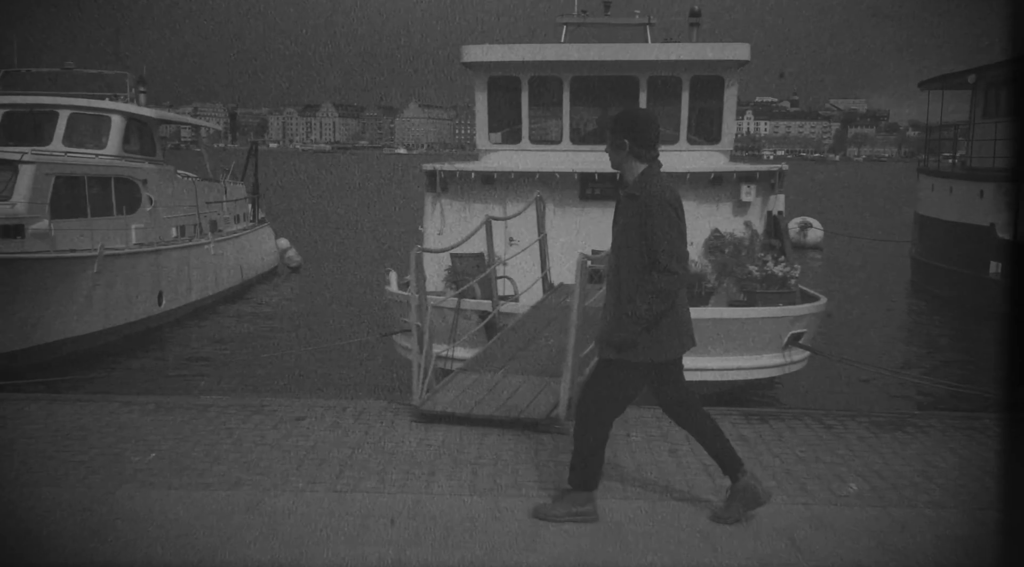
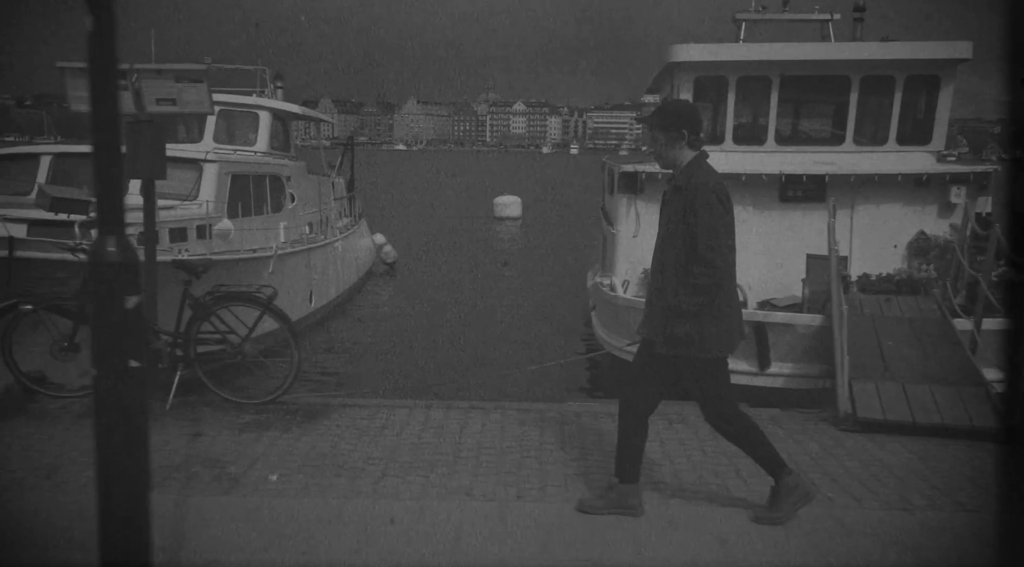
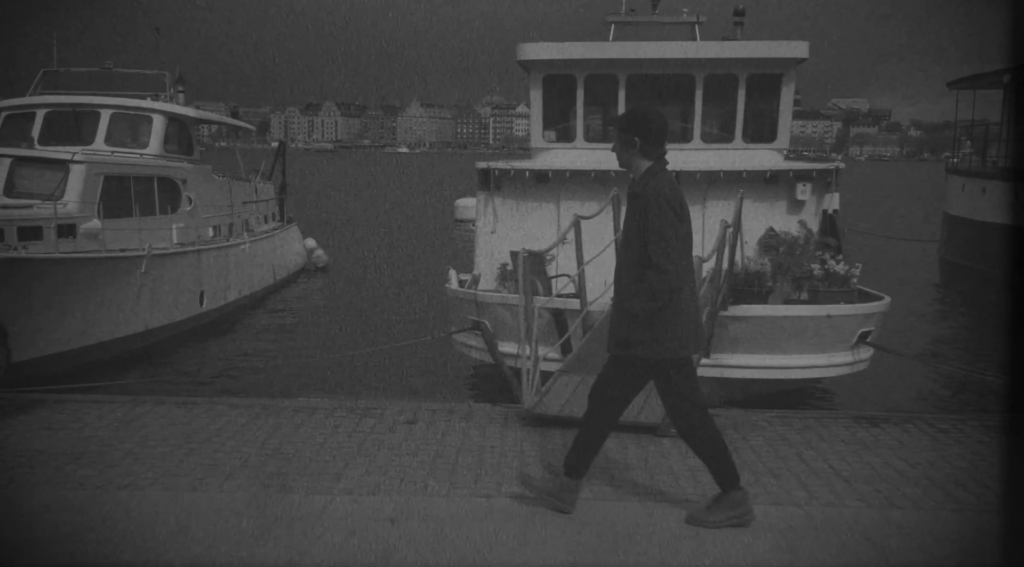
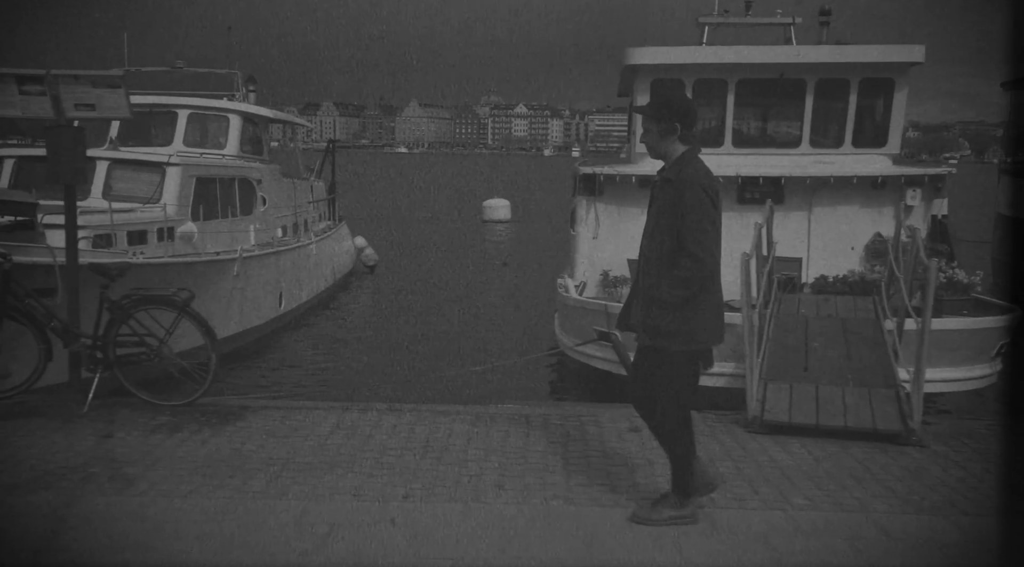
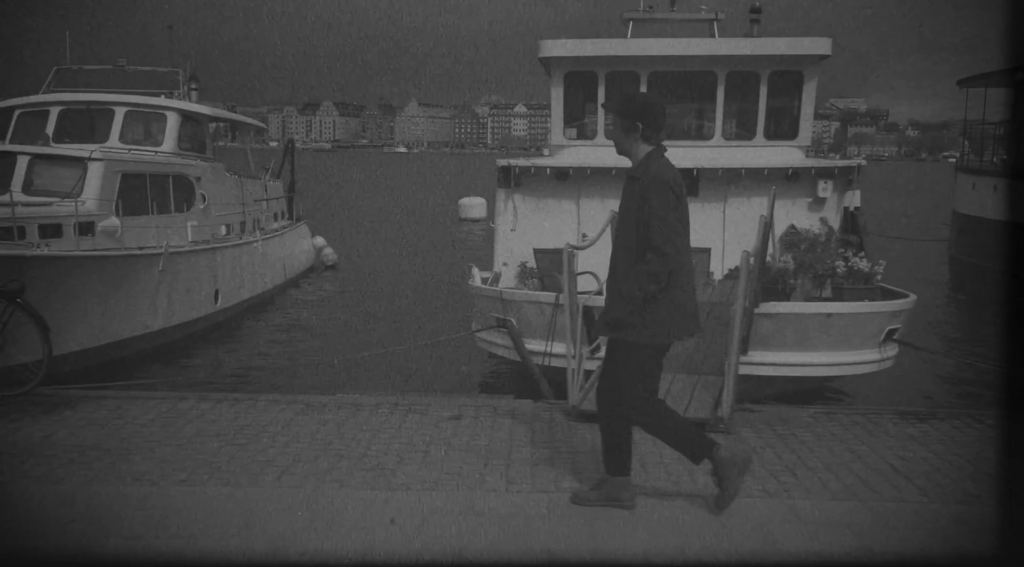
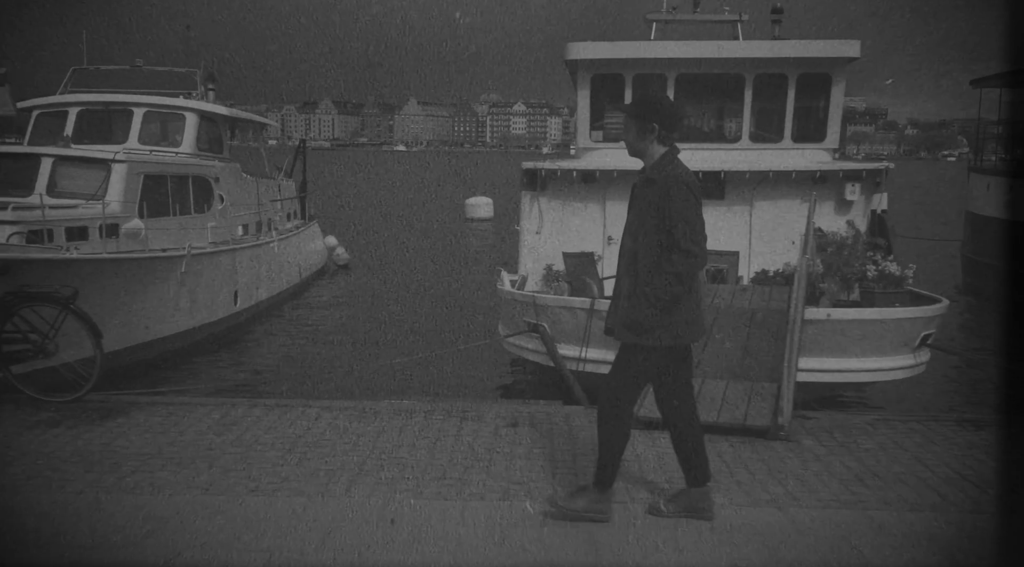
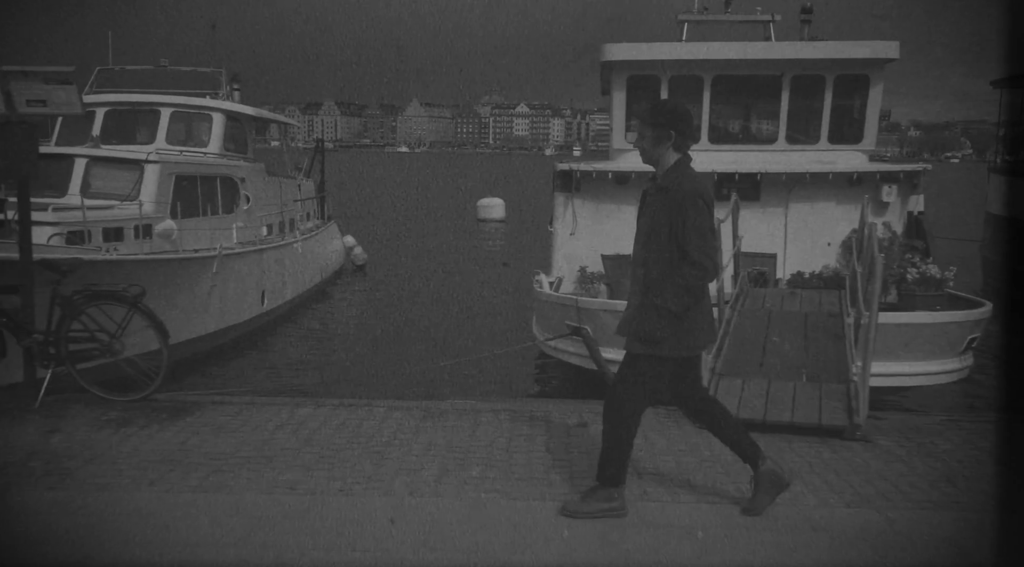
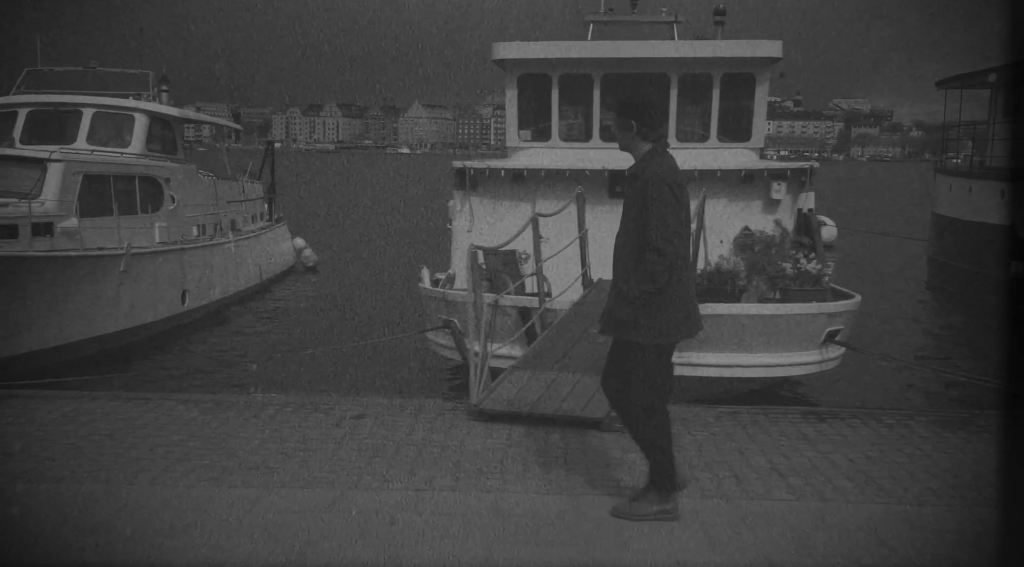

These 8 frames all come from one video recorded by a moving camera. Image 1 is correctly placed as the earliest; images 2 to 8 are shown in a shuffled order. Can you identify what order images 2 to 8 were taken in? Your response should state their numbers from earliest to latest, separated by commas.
8, 3, 5, 6, 7, 4, 2
